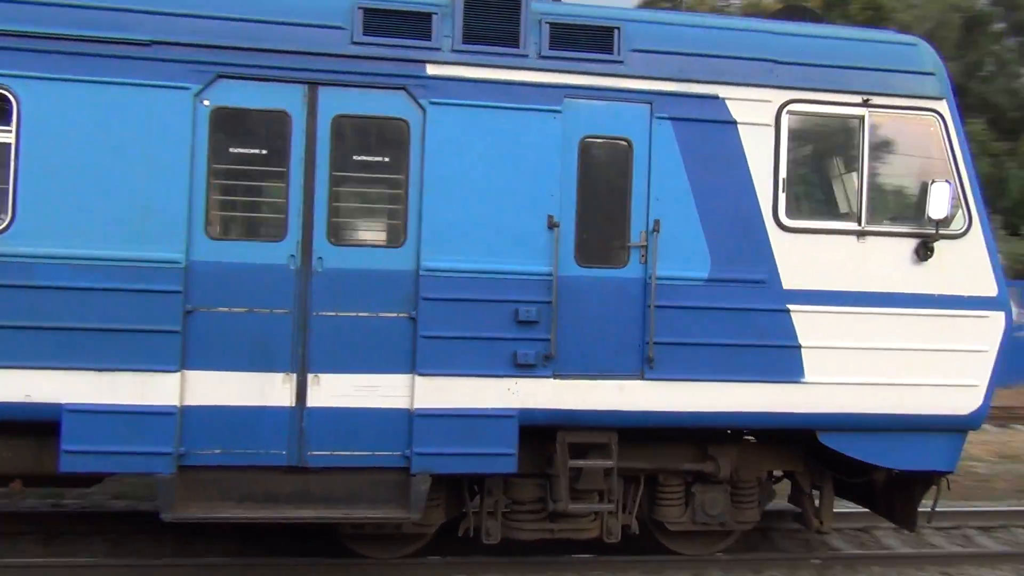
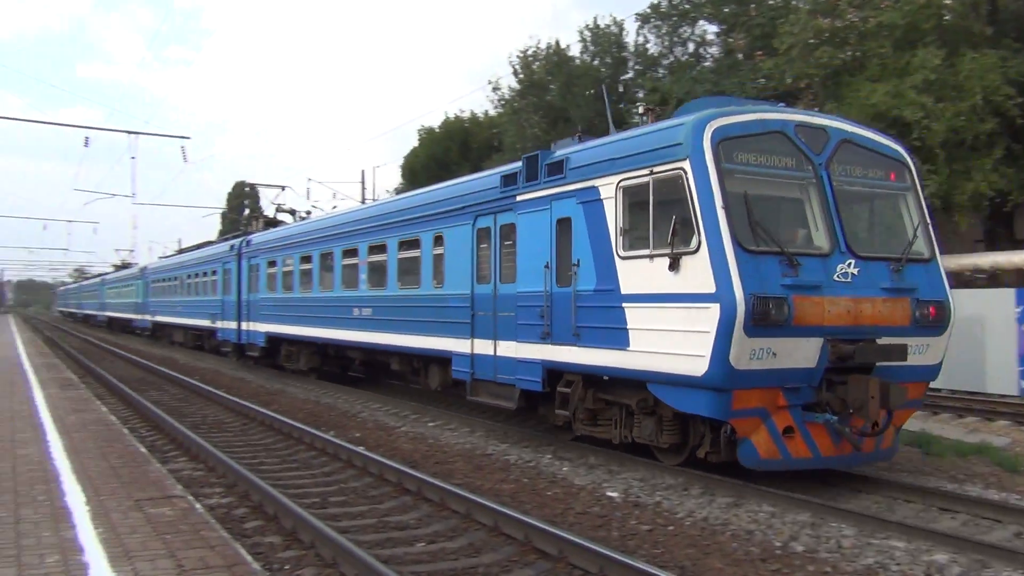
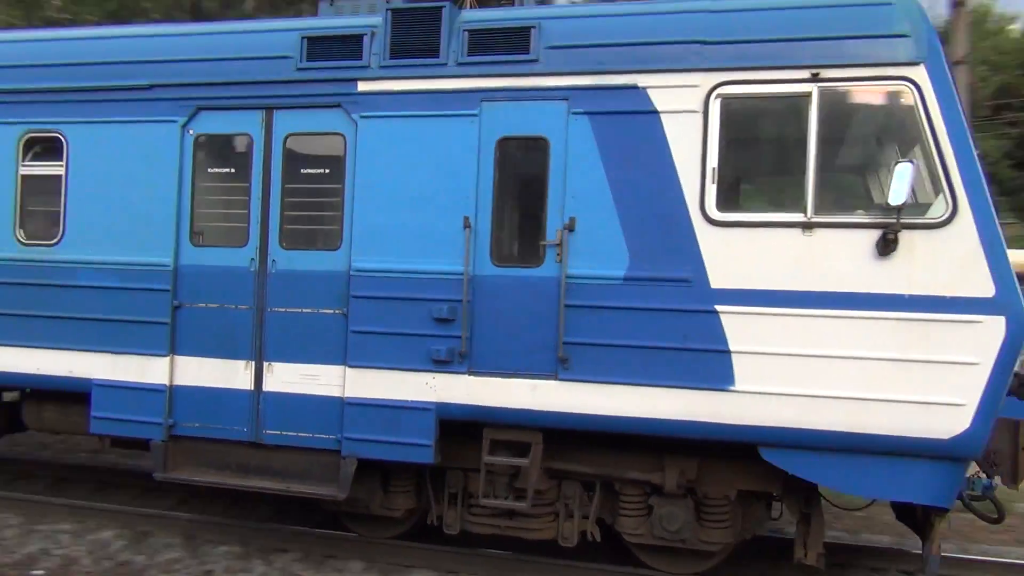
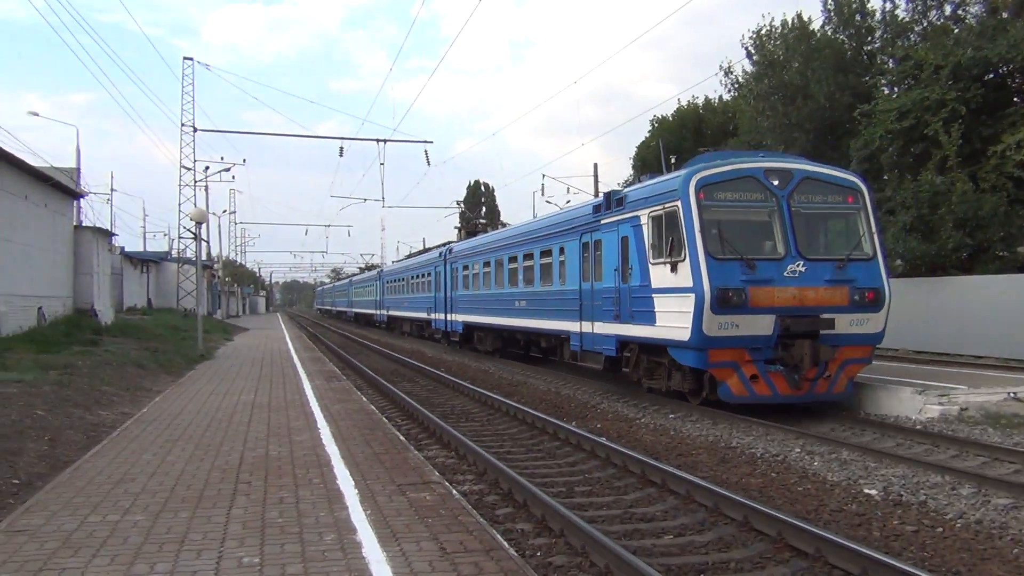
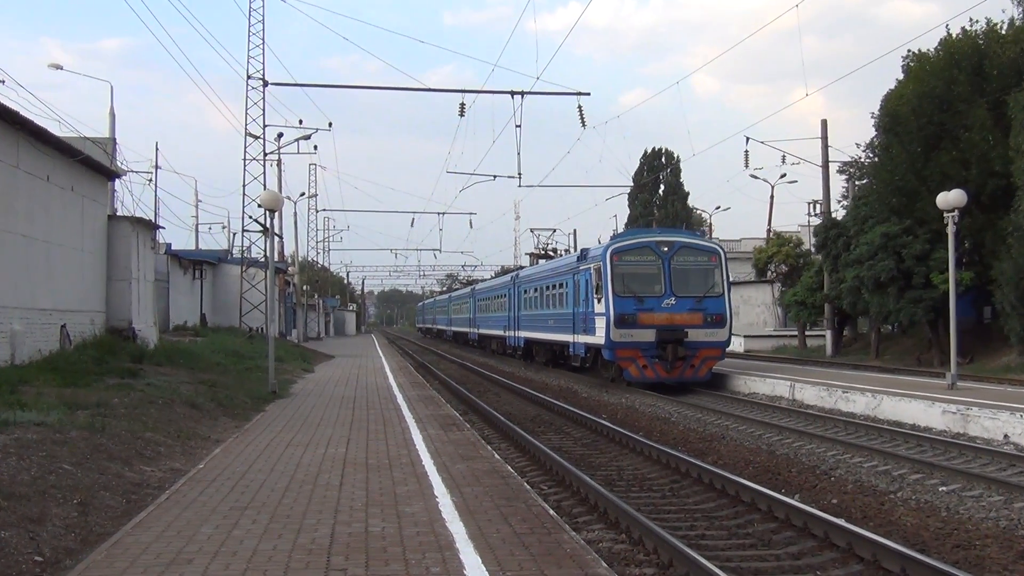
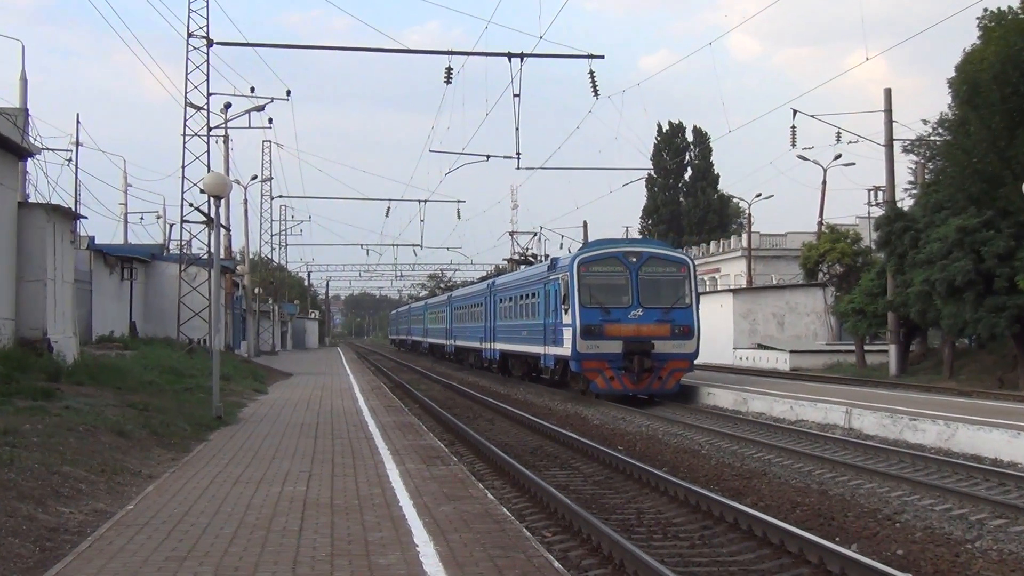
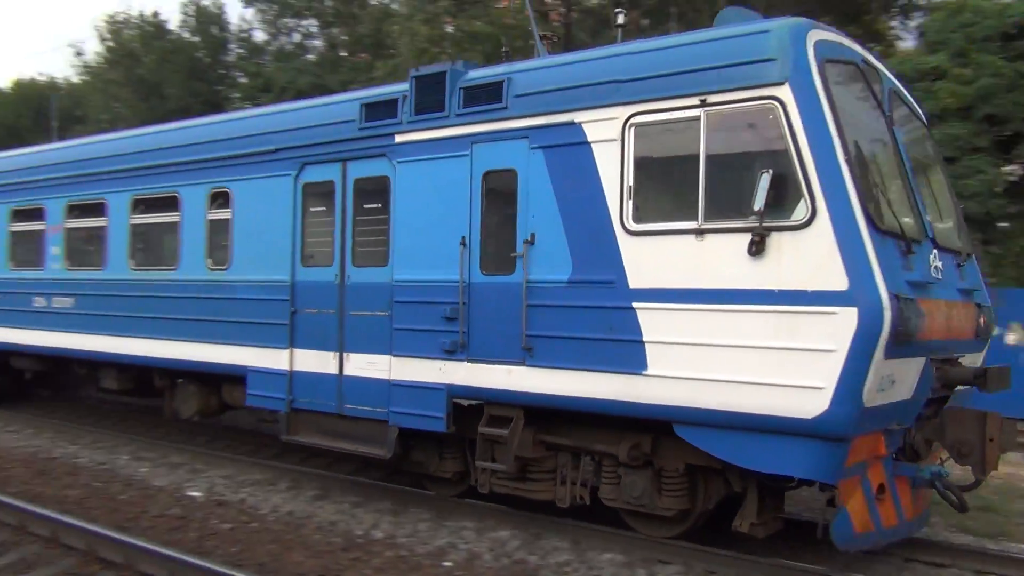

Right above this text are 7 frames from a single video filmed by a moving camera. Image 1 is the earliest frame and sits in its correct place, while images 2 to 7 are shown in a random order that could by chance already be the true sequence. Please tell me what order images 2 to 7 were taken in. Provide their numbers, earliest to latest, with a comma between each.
3, 7, 2, 4, 5, 6
